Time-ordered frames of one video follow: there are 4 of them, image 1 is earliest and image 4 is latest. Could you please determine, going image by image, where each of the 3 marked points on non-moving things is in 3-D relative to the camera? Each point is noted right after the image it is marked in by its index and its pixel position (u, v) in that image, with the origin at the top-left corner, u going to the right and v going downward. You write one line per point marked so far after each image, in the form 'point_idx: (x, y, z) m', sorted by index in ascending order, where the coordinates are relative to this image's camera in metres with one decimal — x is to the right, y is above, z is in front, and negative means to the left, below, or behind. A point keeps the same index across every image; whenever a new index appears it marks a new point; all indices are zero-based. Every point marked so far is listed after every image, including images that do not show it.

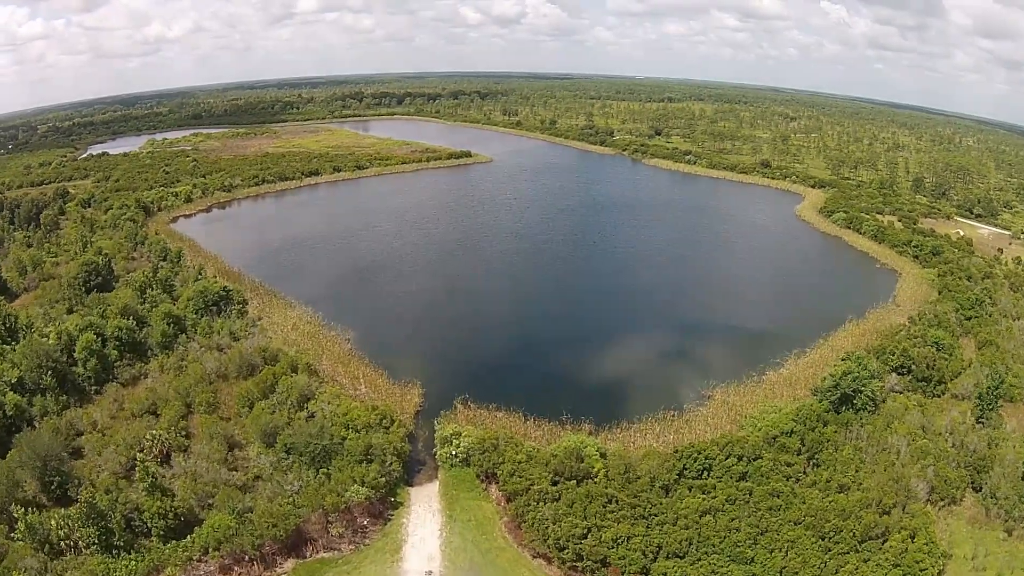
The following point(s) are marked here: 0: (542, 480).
0: (+1.0, -6.1, +19.8) m
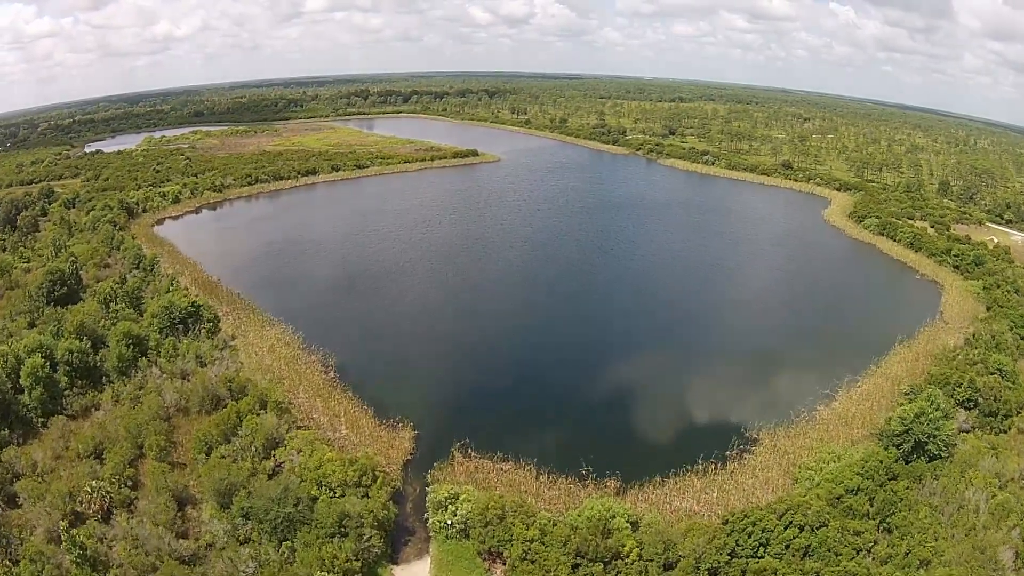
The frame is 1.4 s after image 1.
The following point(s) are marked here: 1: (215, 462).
0: (+1.2, -6.9, +15.8) m
1: (-9.3, -5.4, +19.8) m
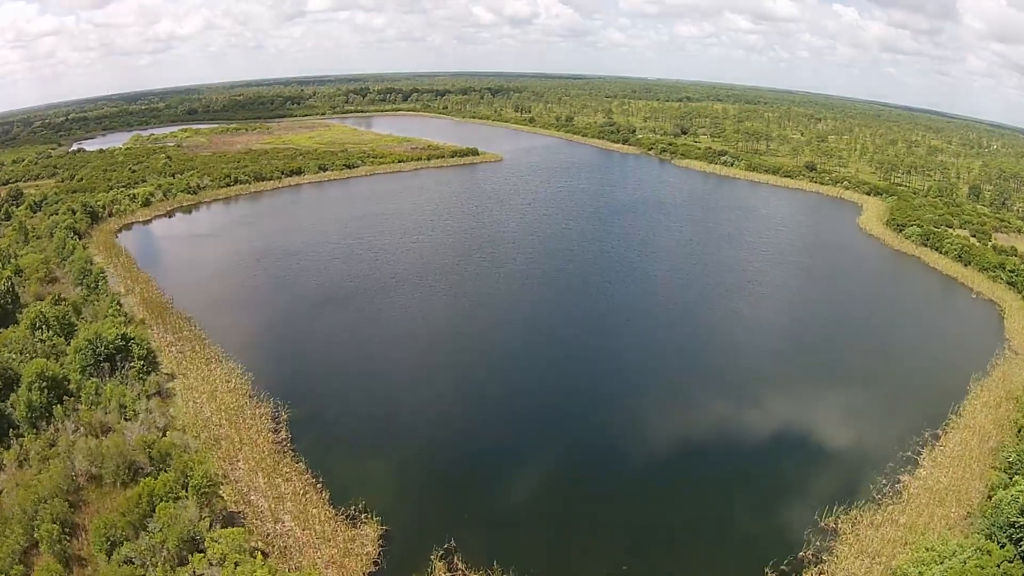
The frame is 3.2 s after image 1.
0: (+1.2, -8.0, +10.5) m
1: (-9.2, -6.5, +14.5) m
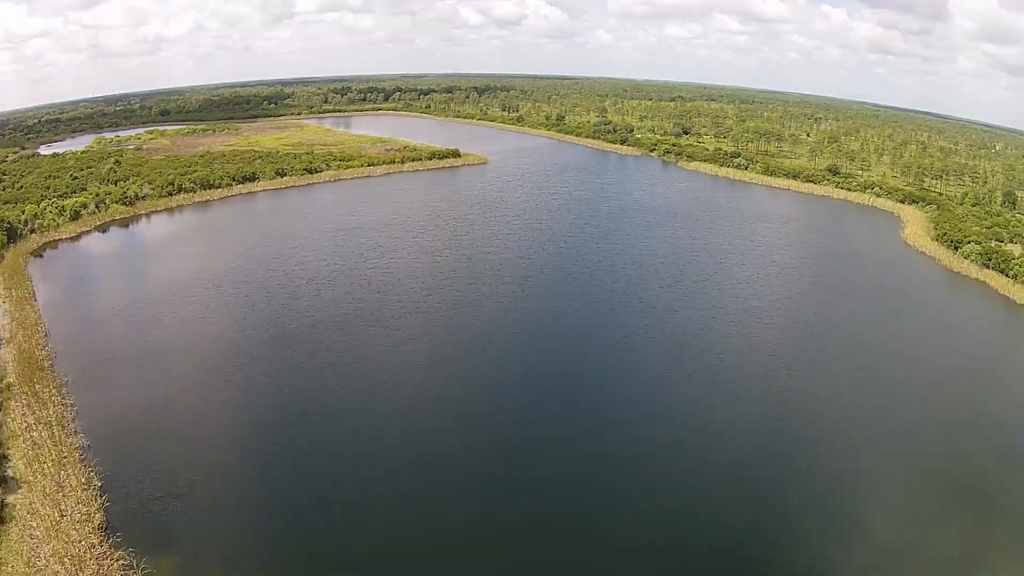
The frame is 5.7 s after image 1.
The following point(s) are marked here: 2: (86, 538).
0: (+1.1, -9.8, +3.3) m
1: (-9.3, -8.3, +7.2) m
2: (-9.9, -5.6, +15.2) m
